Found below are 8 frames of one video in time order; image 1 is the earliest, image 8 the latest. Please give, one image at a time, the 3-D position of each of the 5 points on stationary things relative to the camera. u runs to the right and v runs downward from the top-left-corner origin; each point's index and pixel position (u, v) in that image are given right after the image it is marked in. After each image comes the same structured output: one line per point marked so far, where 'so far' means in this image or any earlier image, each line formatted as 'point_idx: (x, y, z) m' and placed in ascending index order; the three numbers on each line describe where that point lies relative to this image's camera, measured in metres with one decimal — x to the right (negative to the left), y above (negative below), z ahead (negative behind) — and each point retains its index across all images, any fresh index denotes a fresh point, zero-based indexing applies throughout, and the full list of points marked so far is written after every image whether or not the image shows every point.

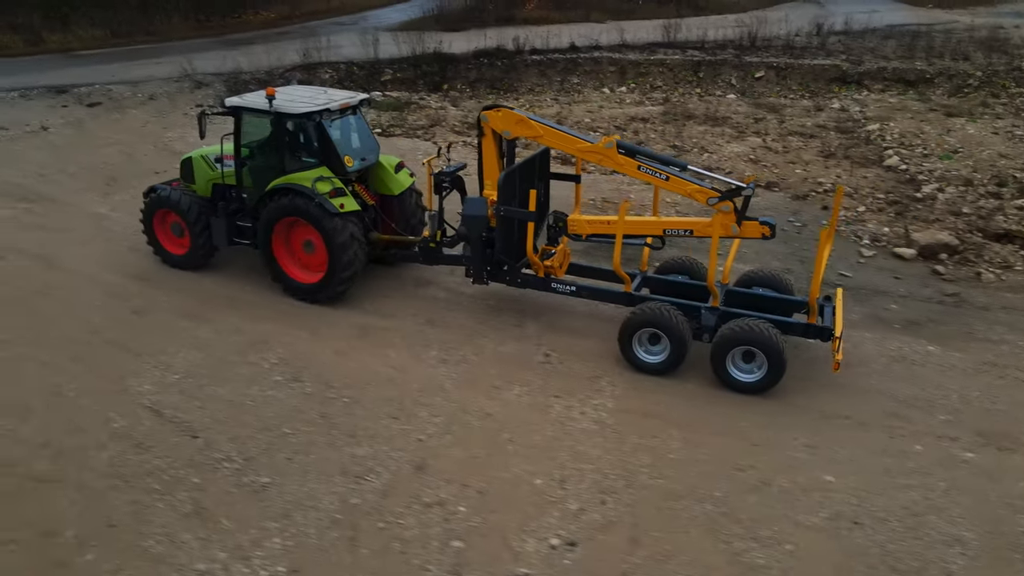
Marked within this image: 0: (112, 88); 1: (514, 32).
0: (-7.0, +3.5, +12.7) m
1: (+0.2, +6.0, +17.5) m
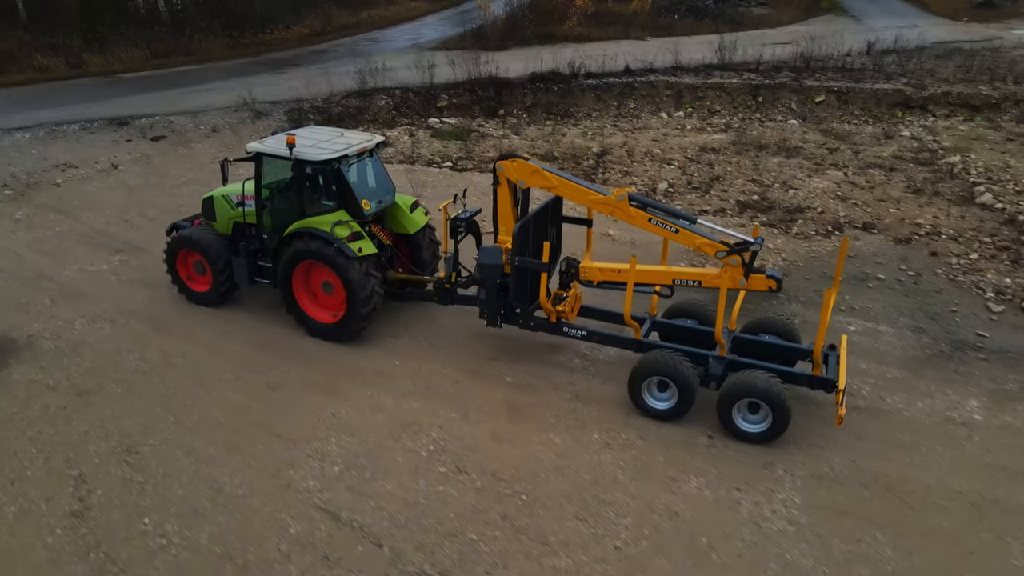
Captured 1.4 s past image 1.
0: (-5.9, +2.9, +12.5) m
1: (+1.3, +5.5, +17.2) m
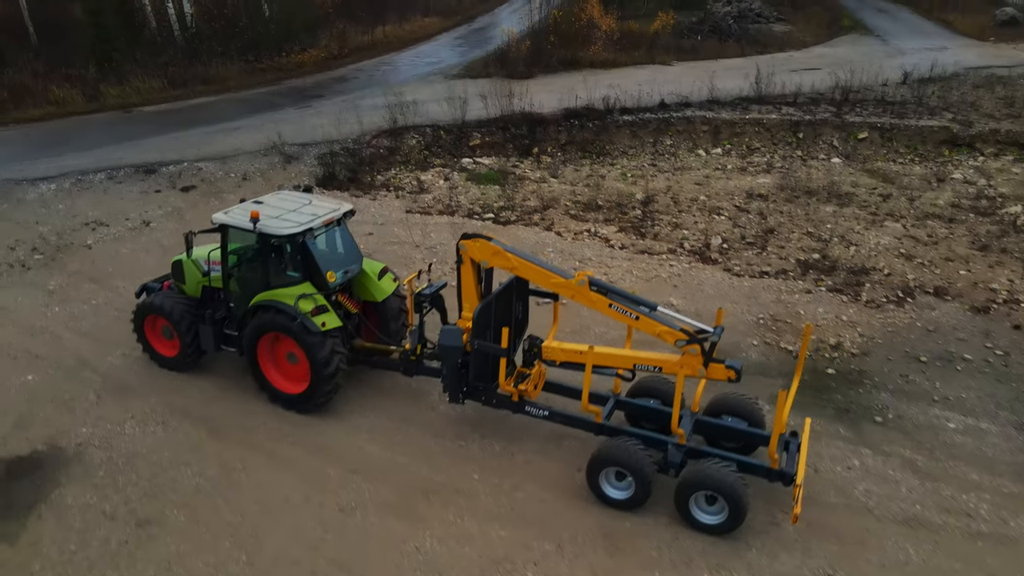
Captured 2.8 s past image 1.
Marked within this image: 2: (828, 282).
0: (-5.2, +2.0, +12.0) m
1: (+2.0, +4.6, +16.8) m
2: (+4.0, +0.1, +9.2) m
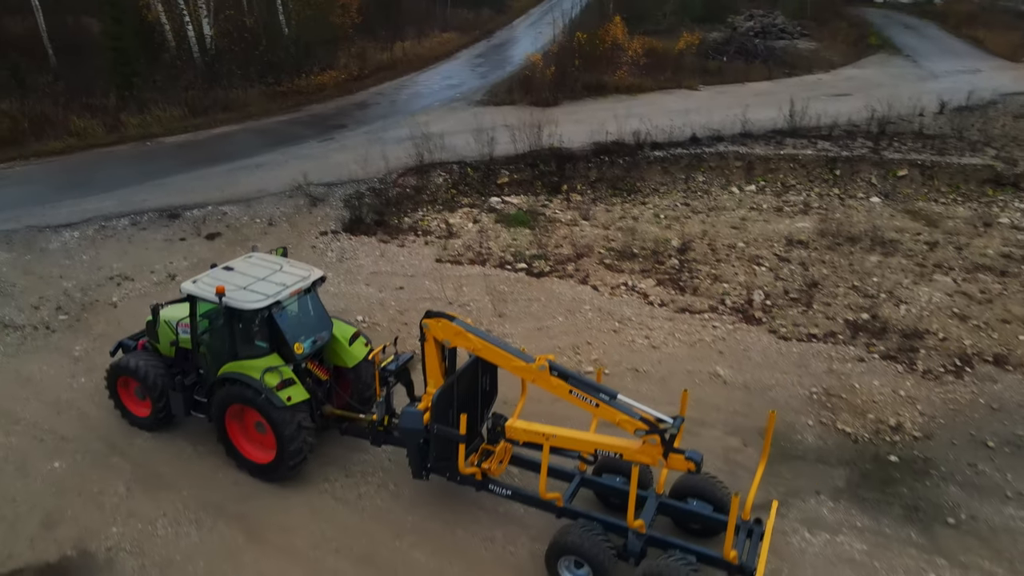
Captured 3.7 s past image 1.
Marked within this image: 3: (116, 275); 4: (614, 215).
0: (-4.7, +1.3, +11.8) m
1: (+2.6, +3.8, +16.4) m
2: (+4.5, -0.7, +8.8) m
3: (-5.4, +0.2, +9.9) m
4: (+1.8, +1.3, +12.9) m
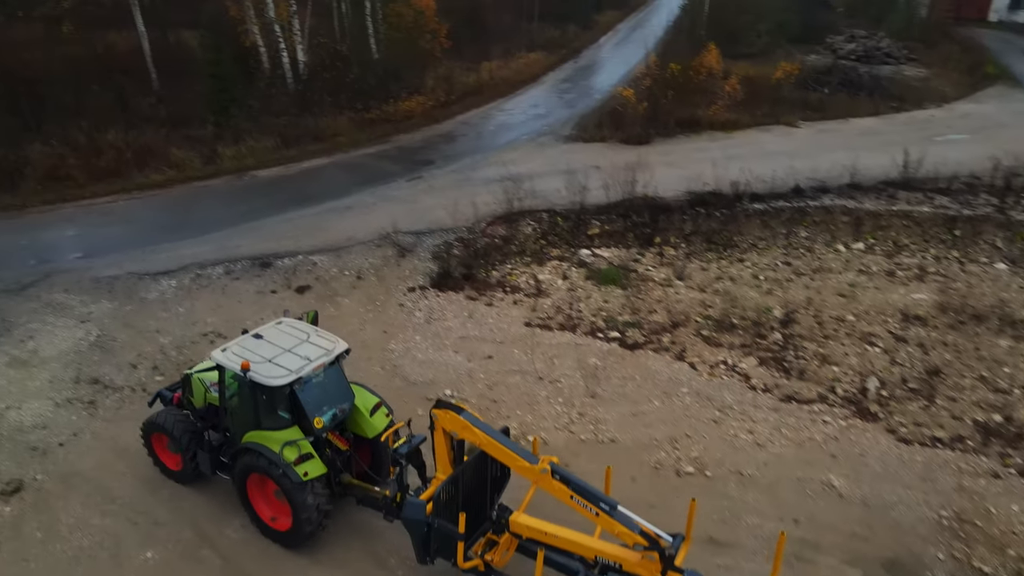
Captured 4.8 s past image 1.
0: (-3.2, +0.5, +11.8) m
1: (+4.6, +2.7, +15.7) m
2: (+5.6, -1.9, +8.0) m
3: (-4.2, -0.6, +9.9) m
4: (+3.4, +0.2, +12.3) m
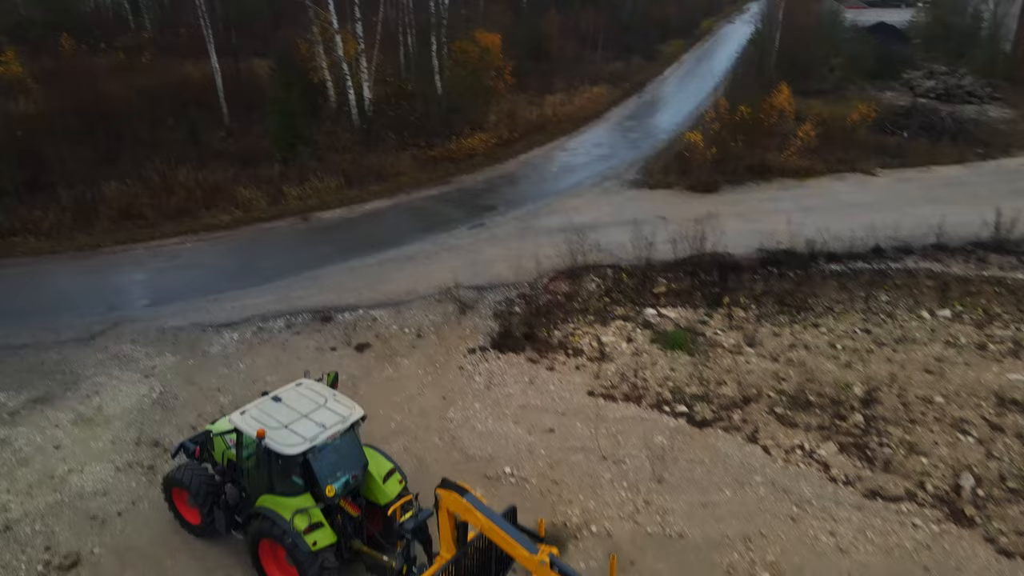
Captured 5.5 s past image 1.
0: (-2.2, -0.4, +11.6) m
1: (+5.9, +1.5, +15.0) m
2: (+6.2, -2.9, +7.2) m
3: (-3.3, -1.4, +9.9) m
4: (+4.4, -0.9, +11.6) m
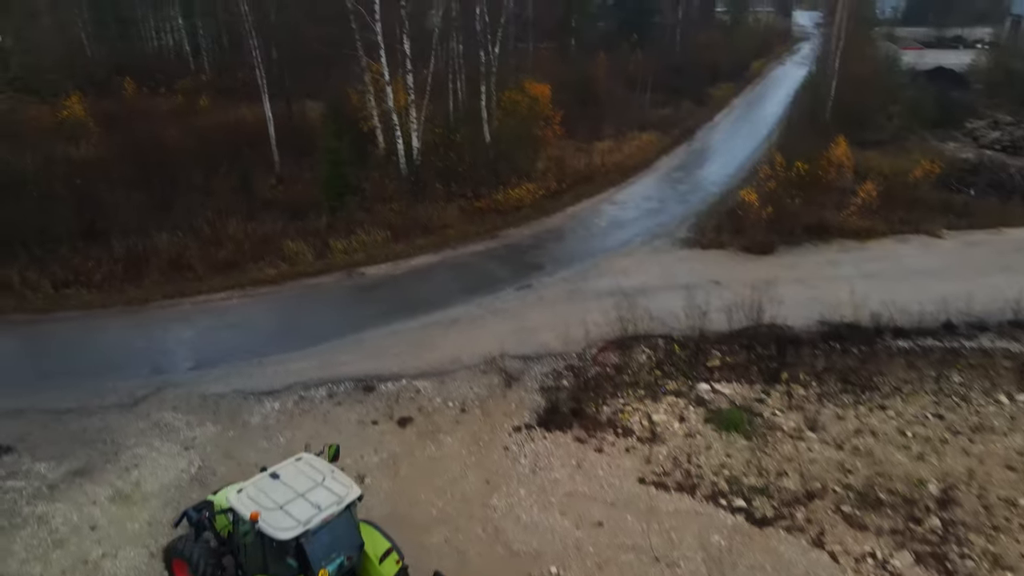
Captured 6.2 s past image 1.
0: (-1.4, -1.5, +11.3) m
1: (+6.9, +0.1, +14.3) m
2: (+6.6, -4.0, +6.3) m
3: (-2.7, -2.4, +9.6) m
4: (+5.1, -2.1, +10.9) m
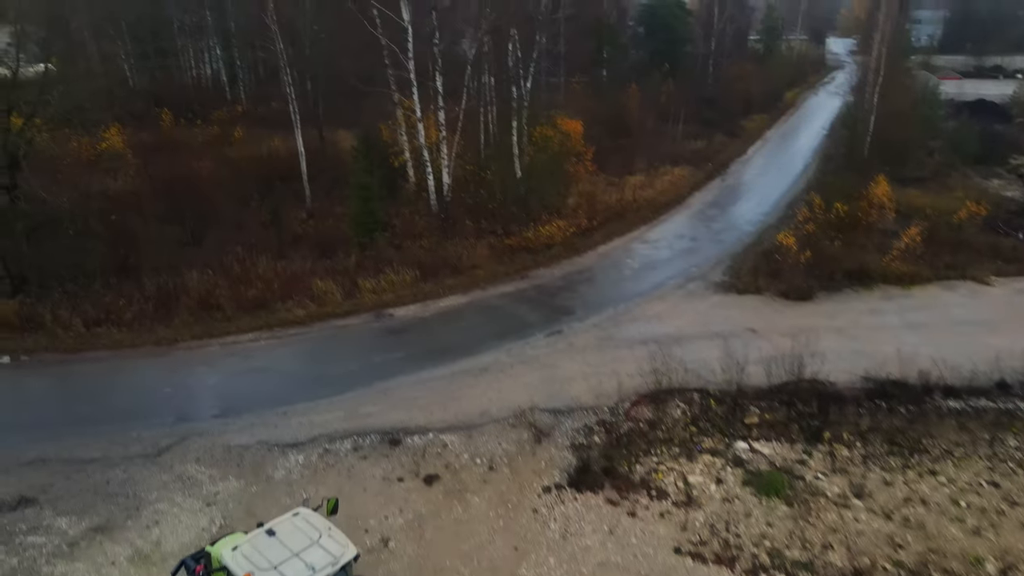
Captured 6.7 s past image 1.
0: (-1.0, -2.3, +11.0) m
1: (+7.5, -0.9, +13.8) m
2: (+6.8, -4.7, +5.6) m
3: (-2.3, -3.1, +9.3) m
4: (+5.5, -2.9, +10.4) m
